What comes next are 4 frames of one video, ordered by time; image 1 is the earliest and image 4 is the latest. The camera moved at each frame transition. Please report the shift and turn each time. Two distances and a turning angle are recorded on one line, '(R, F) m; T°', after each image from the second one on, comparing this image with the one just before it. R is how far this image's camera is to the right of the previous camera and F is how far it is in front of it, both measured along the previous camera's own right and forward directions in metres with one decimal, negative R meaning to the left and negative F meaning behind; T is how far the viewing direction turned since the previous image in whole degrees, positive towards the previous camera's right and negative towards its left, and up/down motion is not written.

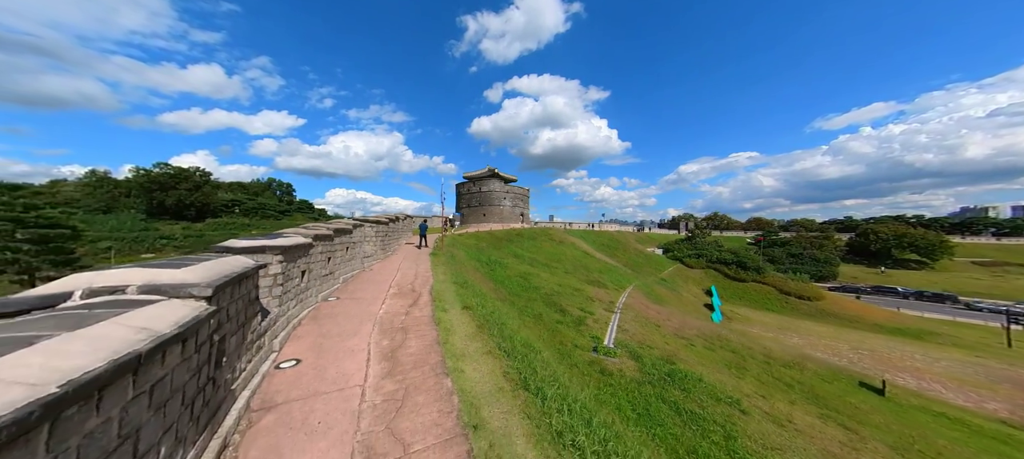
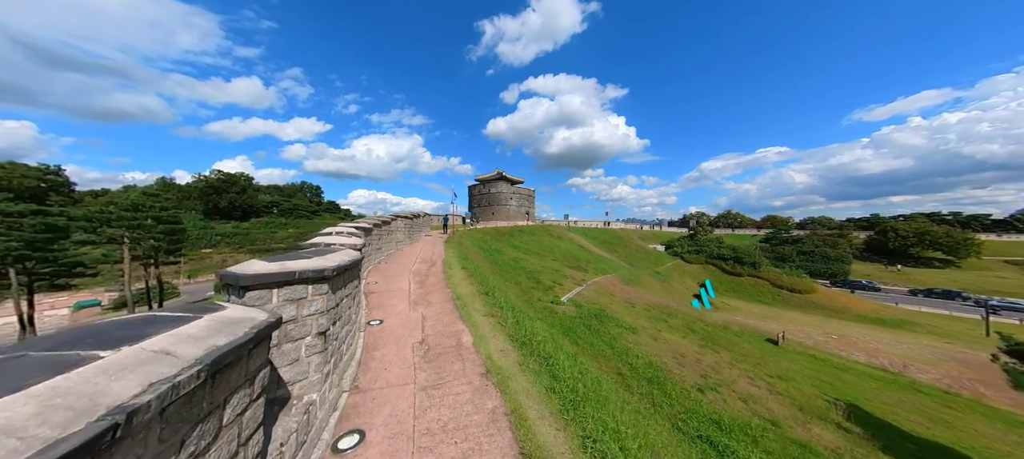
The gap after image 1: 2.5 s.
(+1.8, -5.0) m; -3°
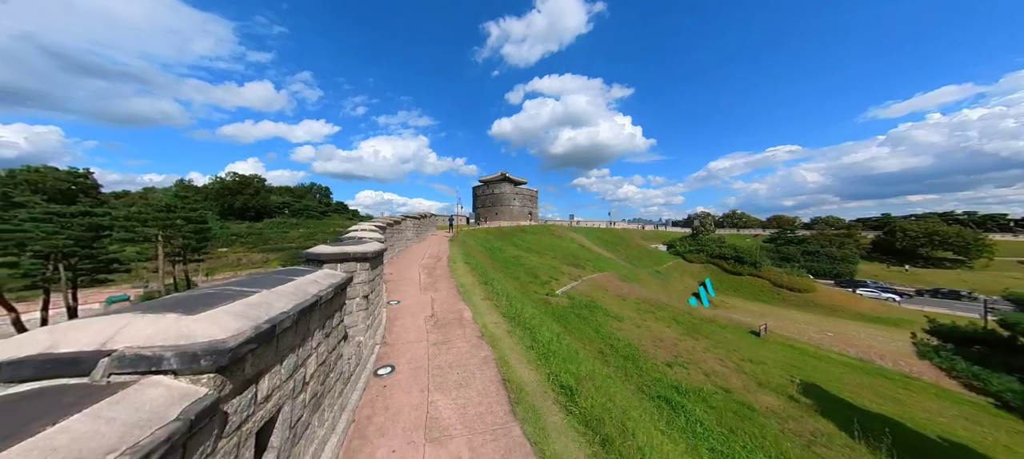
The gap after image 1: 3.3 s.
(+0.4, -1.5) m; -1°
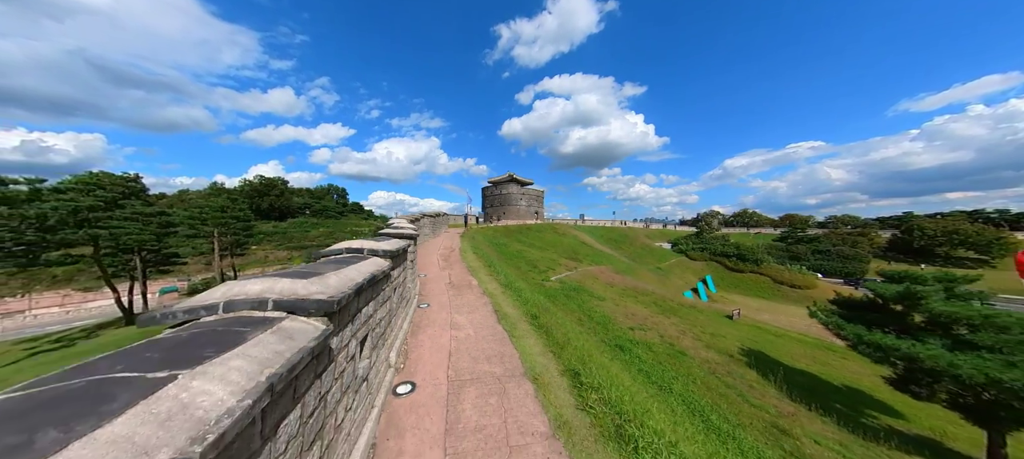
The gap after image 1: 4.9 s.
(+0.6, -3.0) m; -2°
